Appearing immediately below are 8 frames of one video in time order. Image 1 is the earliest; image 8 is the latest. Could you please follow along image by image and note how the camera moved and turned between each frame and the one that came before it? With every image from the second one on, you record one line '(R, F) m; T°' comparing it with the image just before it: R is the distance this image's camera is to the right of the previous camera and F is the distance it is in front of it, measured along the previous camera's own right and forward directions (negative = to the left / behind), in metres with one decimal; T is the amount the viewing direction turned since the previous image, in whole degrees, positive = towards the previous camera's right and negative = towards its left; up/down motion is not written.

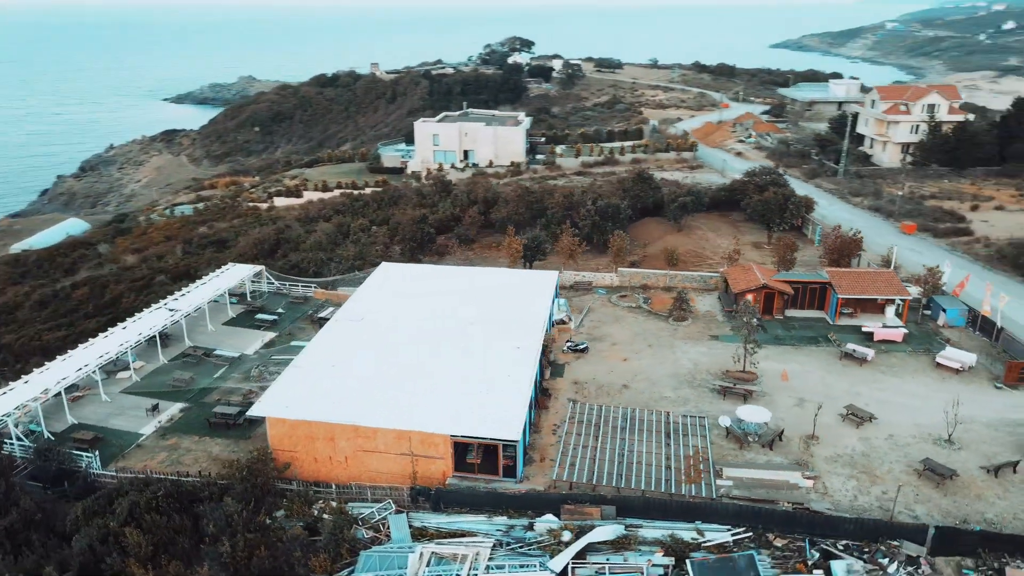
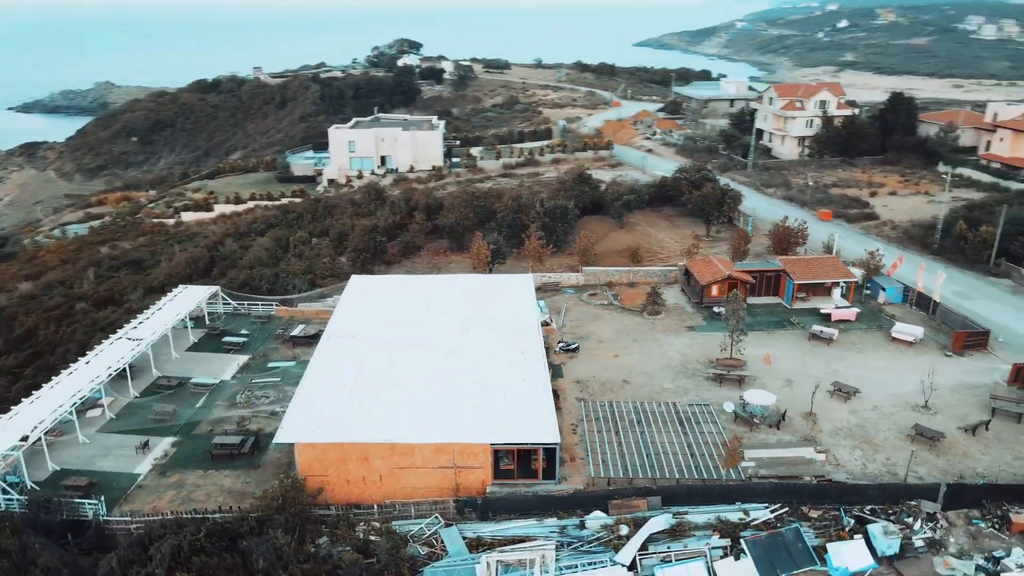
(-2.9, 0.0) m; +9°
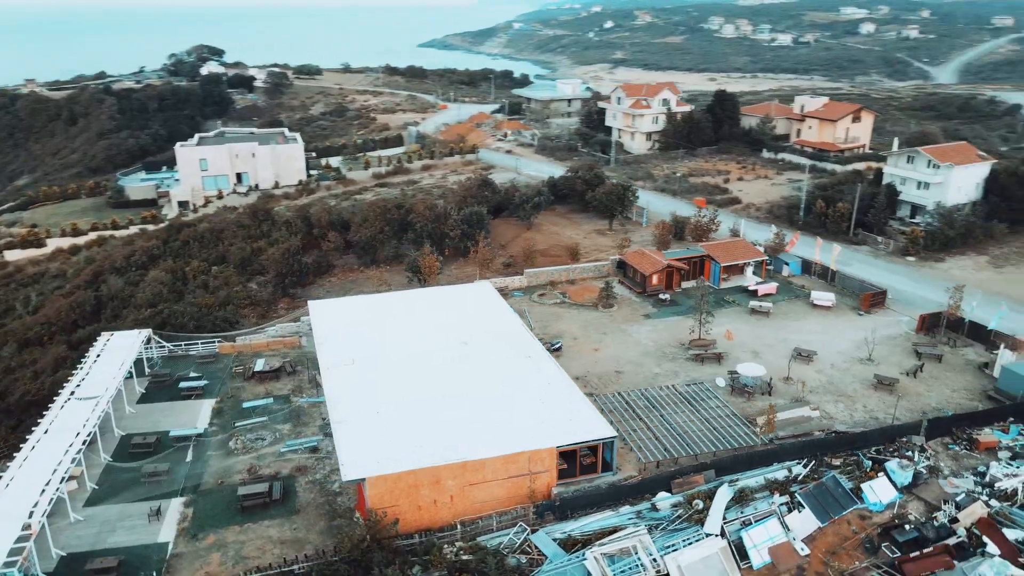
(-4.9, +0.2) m; +15°
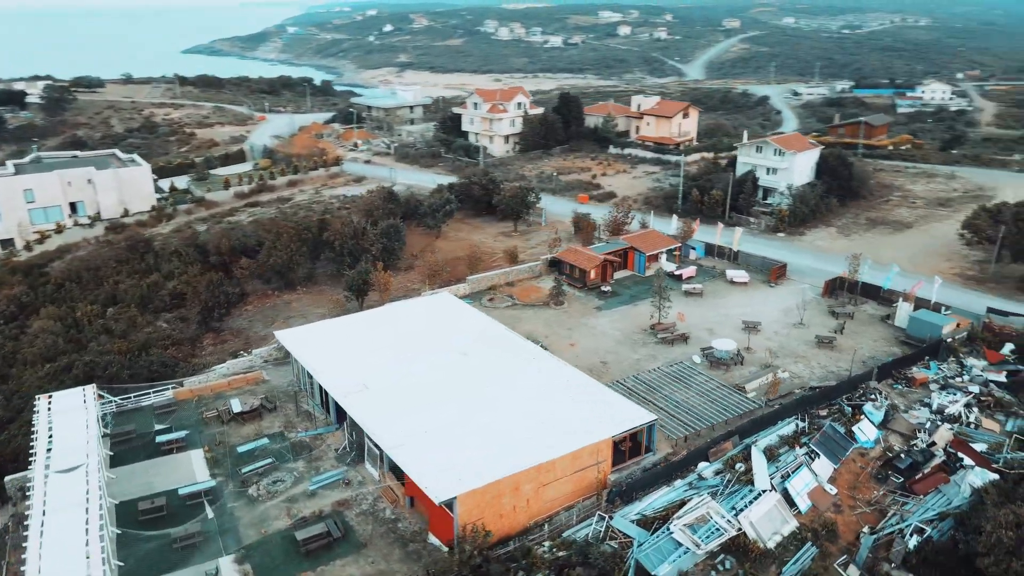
(-5.1, +0.1) m; +16°
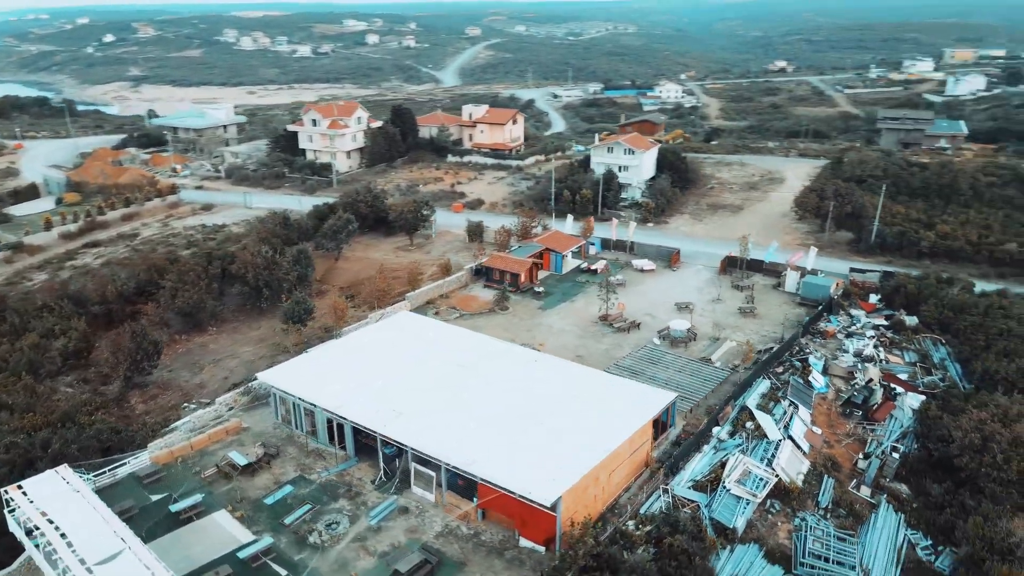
(-6.1, +0.2) m; +18°
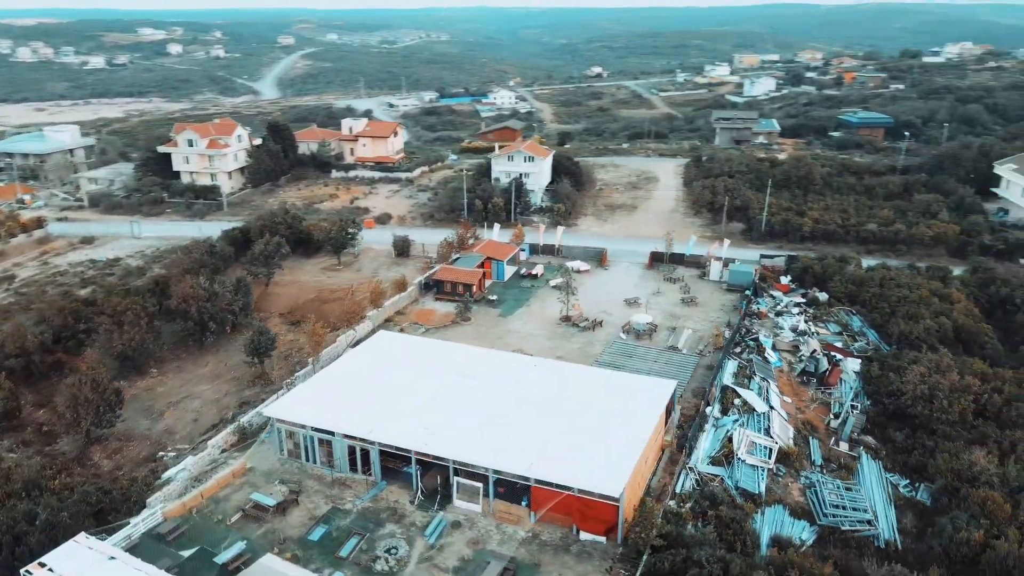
(-4.6, -0.1) m; +13°
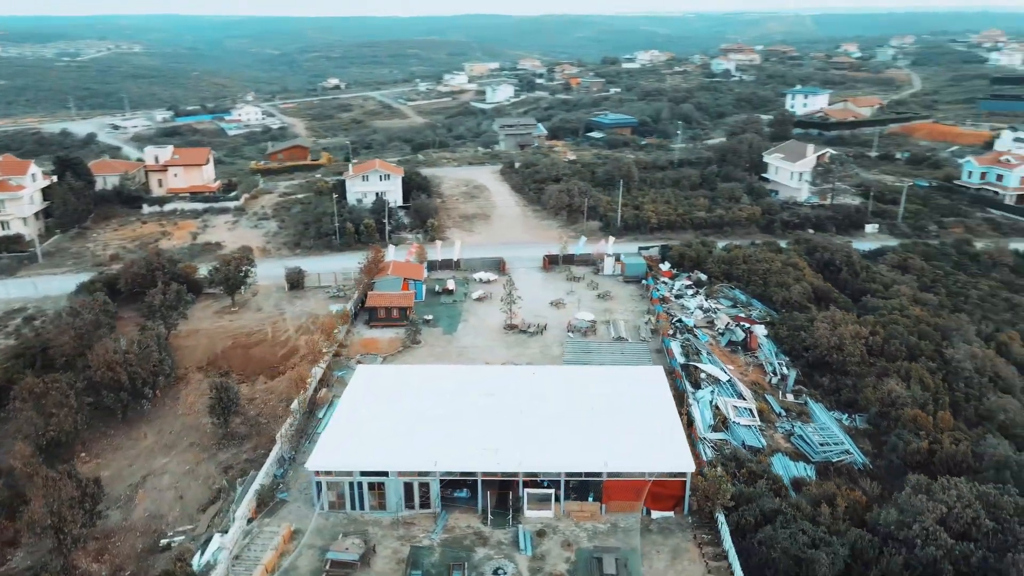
(-7.2, +0.4) m; +20°
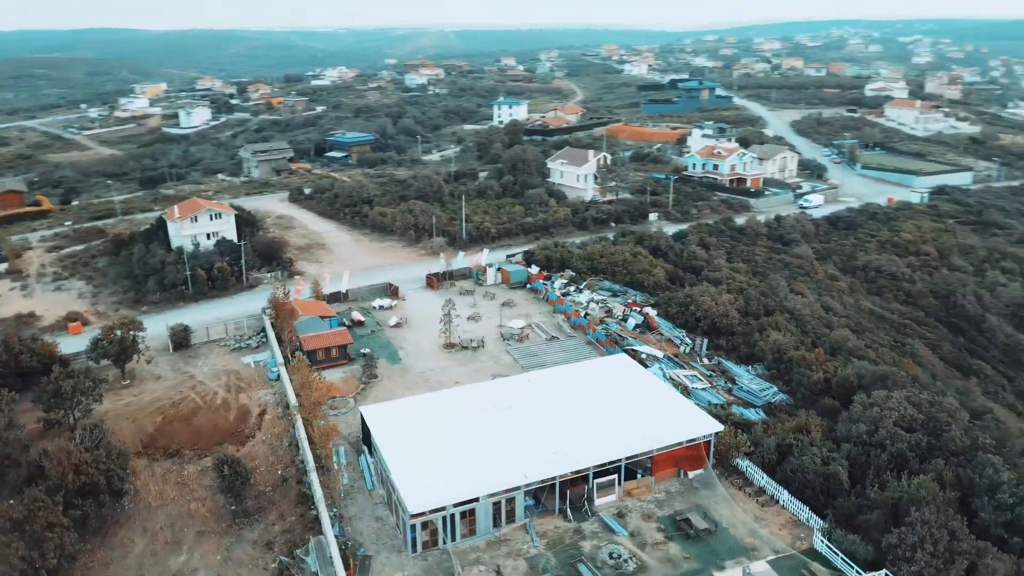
(-8.8, +0.6) m; +23°
